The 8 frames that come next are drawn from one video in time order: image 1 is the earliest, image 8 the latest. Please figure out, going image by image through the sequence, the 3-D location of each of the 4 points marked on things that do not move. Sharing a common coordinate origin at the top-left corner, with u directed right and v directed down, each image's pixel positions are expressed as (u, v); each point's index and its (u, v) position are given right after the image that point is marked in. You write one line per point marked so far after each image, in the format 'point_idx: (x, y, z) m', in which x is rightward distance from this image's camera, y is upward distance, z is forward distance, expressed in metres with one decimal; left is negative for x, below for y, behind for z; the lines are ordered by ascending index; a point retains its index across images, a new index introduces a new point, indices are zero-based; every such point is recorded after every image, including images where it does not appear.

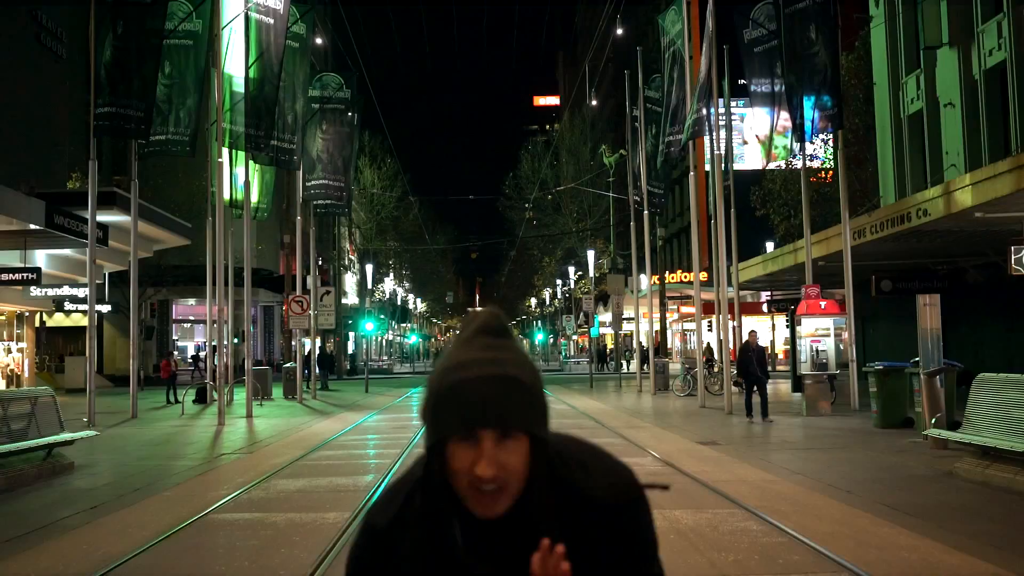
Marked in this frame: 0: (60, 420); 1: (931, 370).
0: (-5.0, -1.5, +11.6) m
1: (+4.5, -0.9, +11.1) m
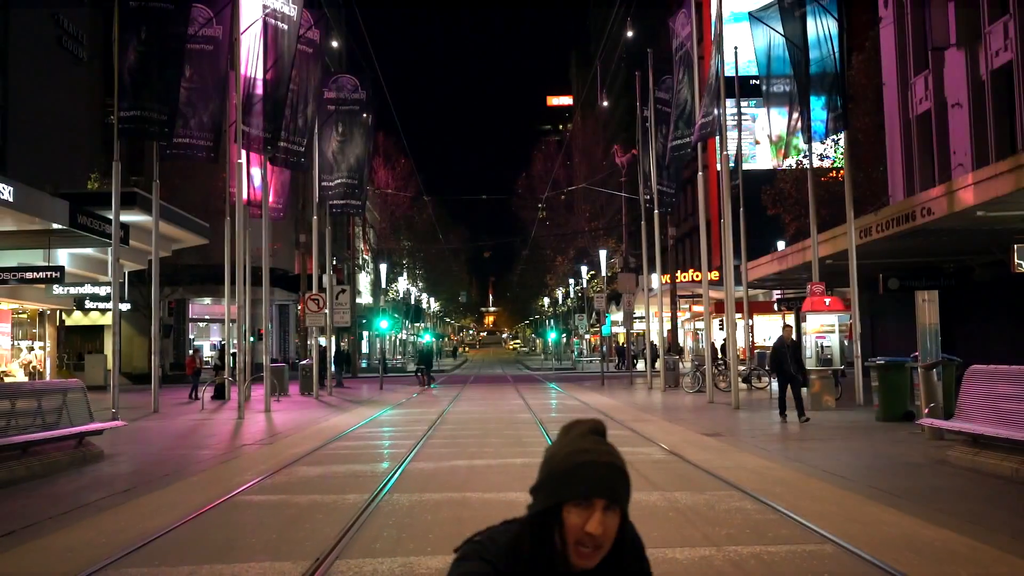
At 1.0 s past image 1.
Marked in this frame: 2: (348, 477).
0: (-4.9, -1.4, +12.1) m
1: (+4.6, -0.8, +11.5) m
2: (-1.6, -1.8, +9.7) m
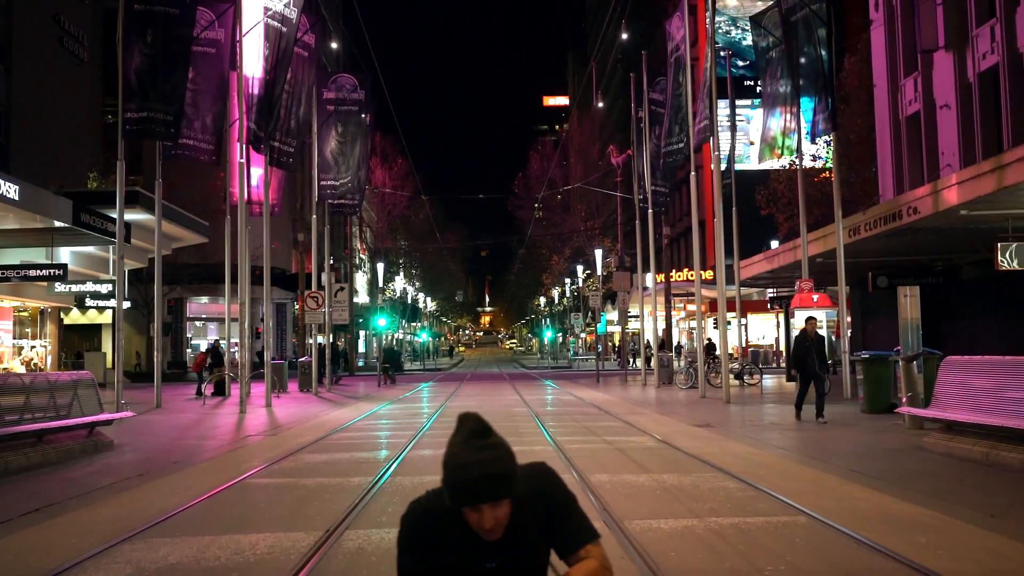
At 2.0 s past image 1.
0: (-4.9, -1.4, +12.5) m
1: (+4.5, -0.8, +11.9) m
2: (-1.6, -1.7, +10.1) m
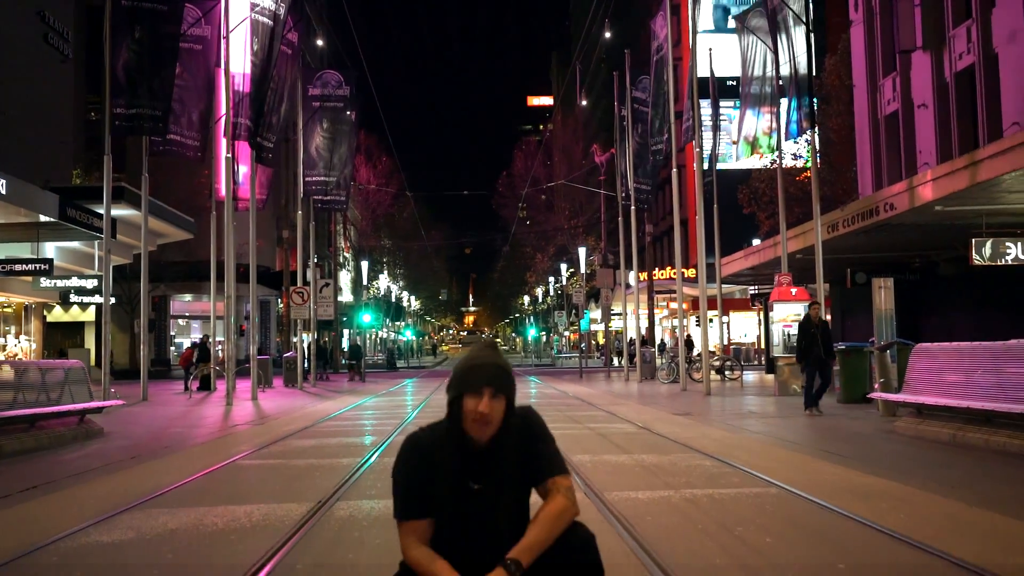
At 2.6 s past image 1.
0: (-5.1, -1.3, +12.7) m
1: (+4.3, -0.7, +12.3) m
2: (-1.8, -1.6, +10.4) m
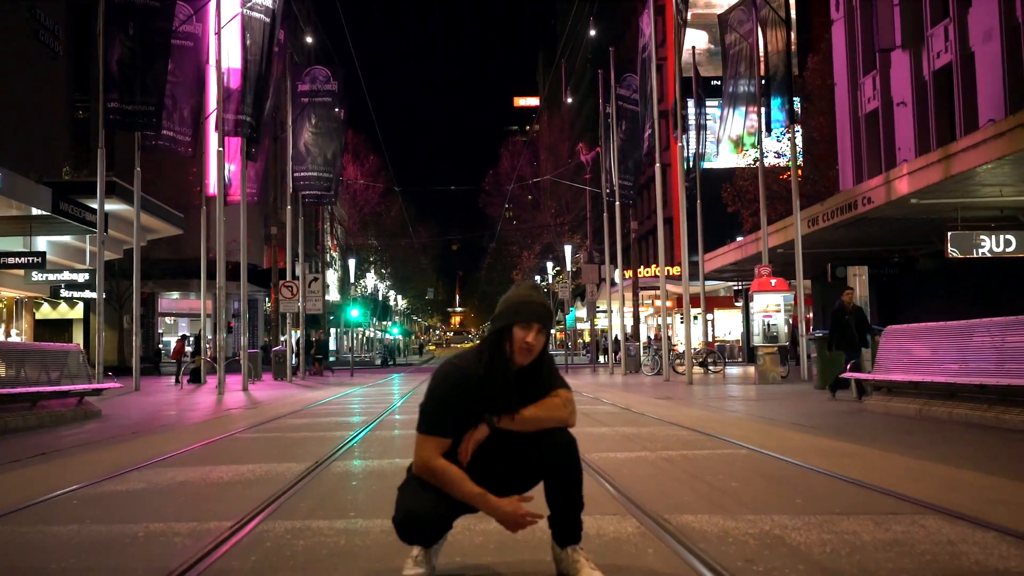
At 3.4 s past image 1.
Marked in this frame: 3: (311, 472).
0: (-5.3, -1.1, +13.0) m
1: (+4.2, -0.5, +12.7) m
2: (-1.9, -1.4, +10.7) m
3: (-1.2, -1.1, +6.2) m
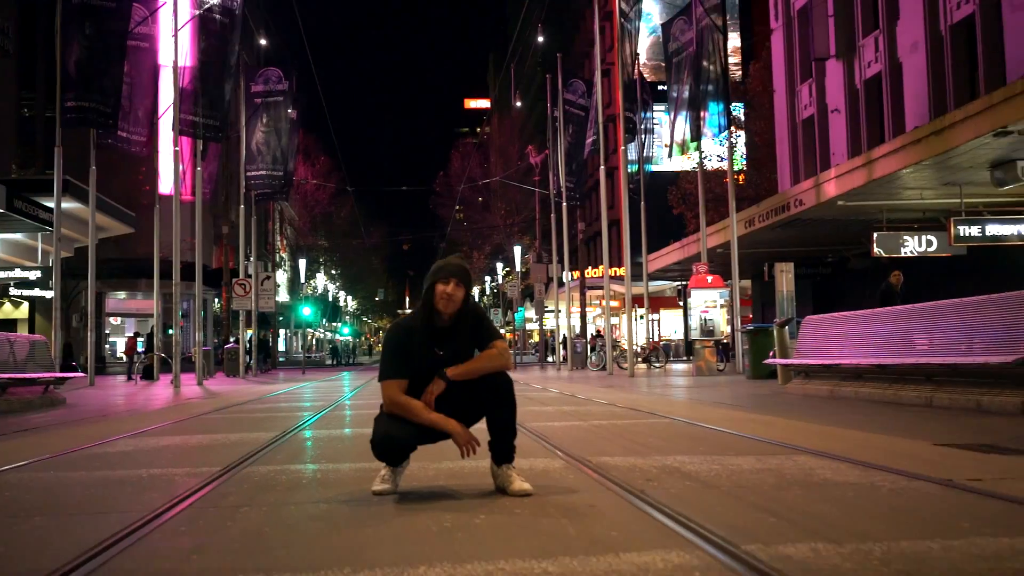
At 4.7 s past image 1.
0: (-6.0, -1.0, +13.5) m
1: (+3.5, -0.4, +13.7) m
2: (-2.5, -1.3, +11.4) m
3: (-1.5, -1.0, +6.9) m
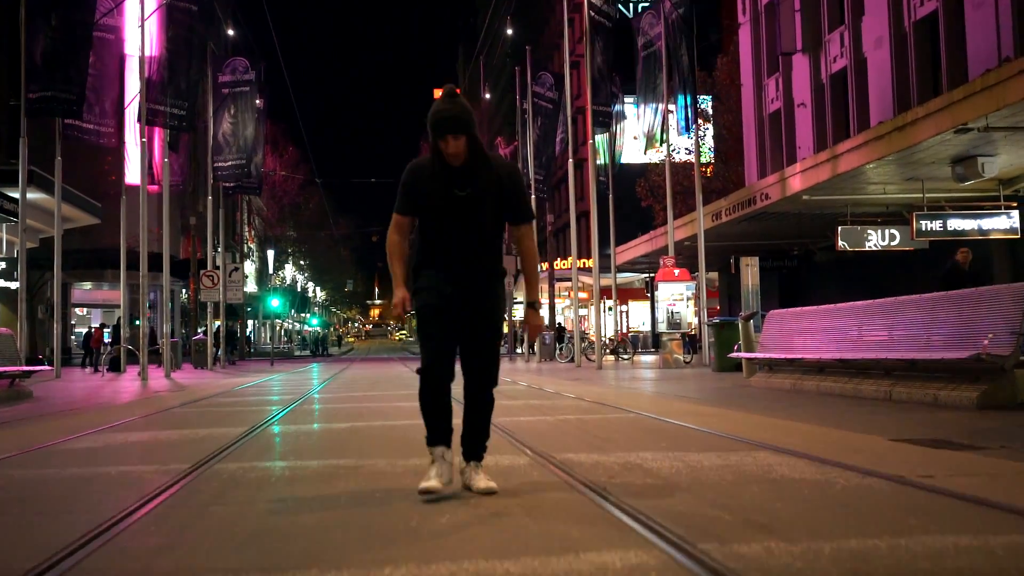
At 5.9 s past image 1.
0: (-6.4, -0.9, +13.4) m
1: (+3.1, -0.3, +13.8) m
2: (-2.8, -1.3, +11.4) m
3: (-1.8, -1.0, +6.9) m
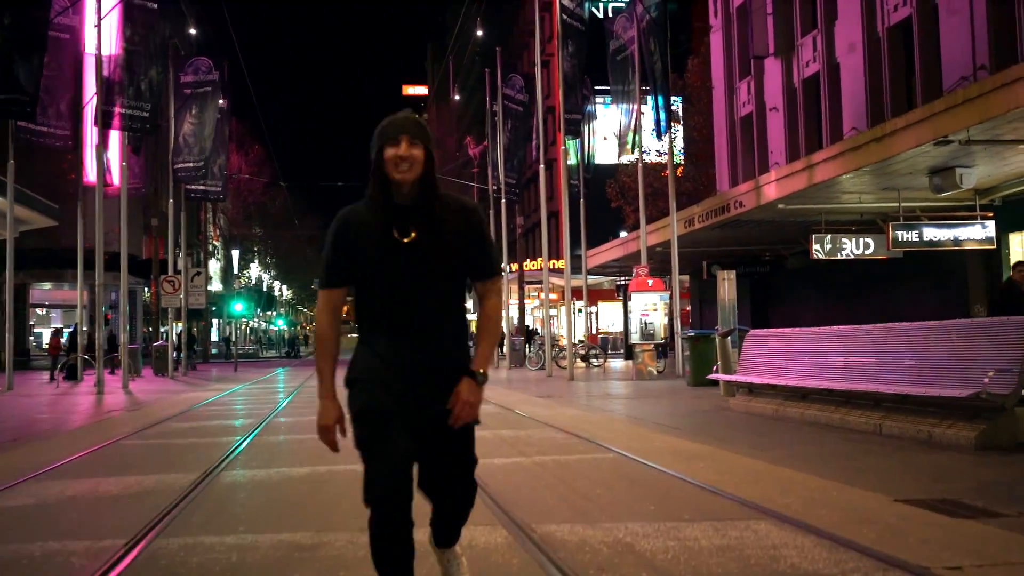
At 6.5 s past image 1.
0: (-6.7, -1.1, +12.7) m
1: (+2.7, -0.6, +13.5) m
2: (-3.1, -1.5, +10.9) m
3: (-1.9, -1.2, +6.4) m
